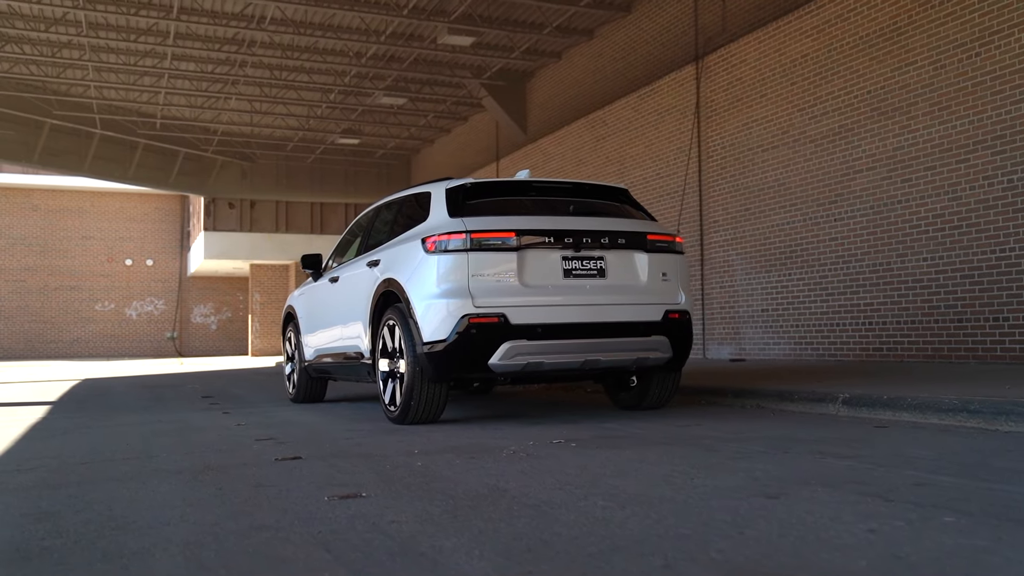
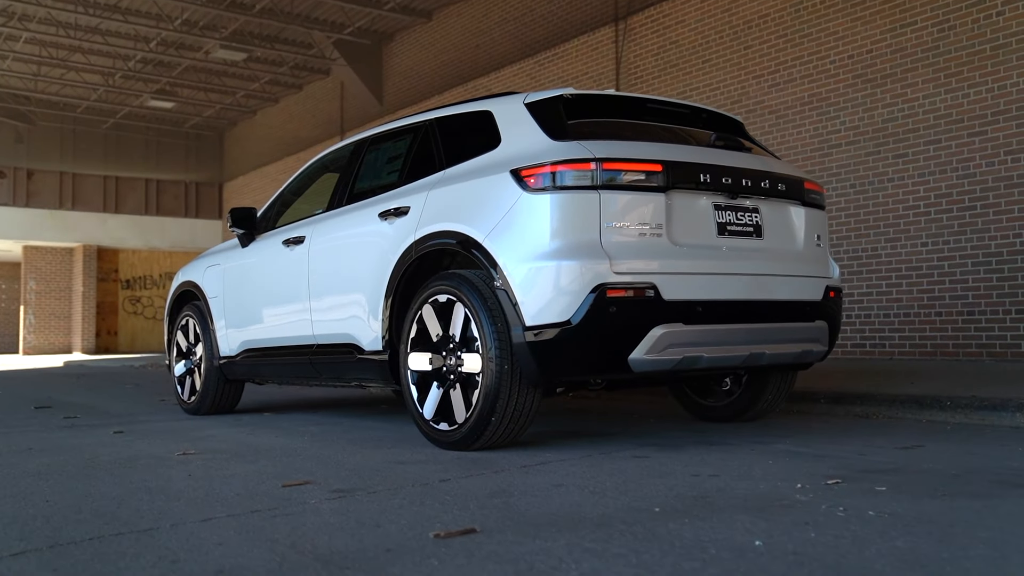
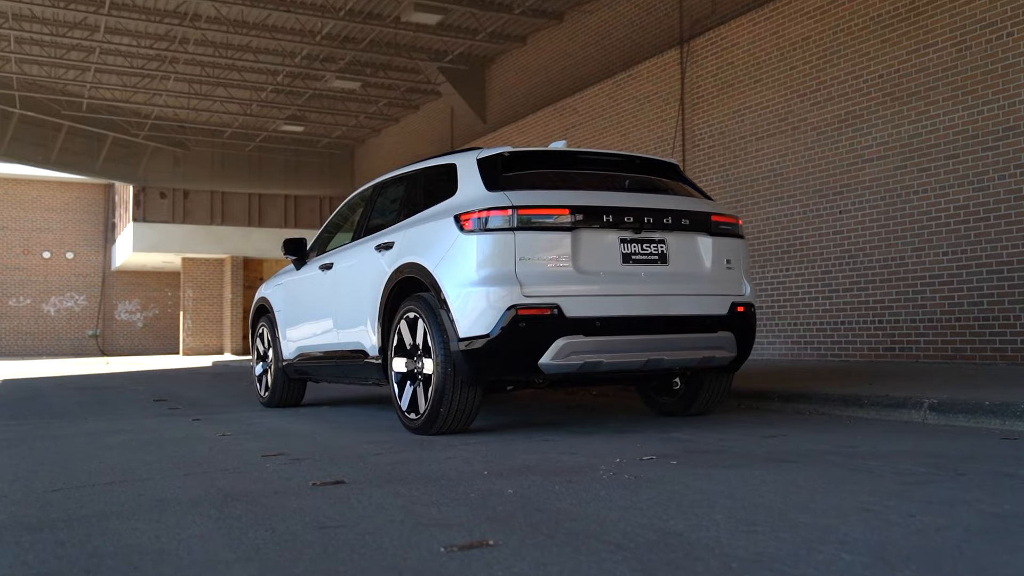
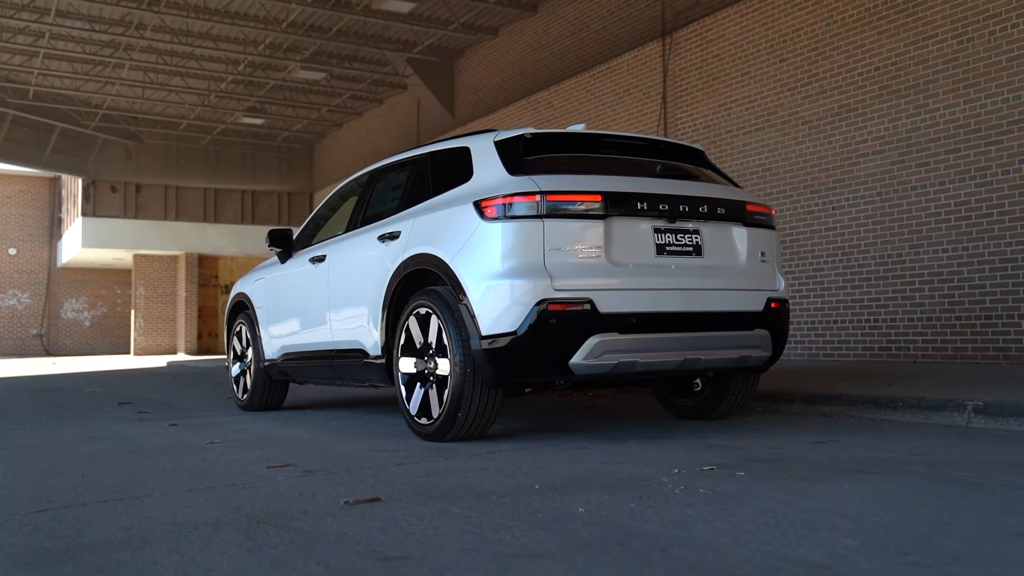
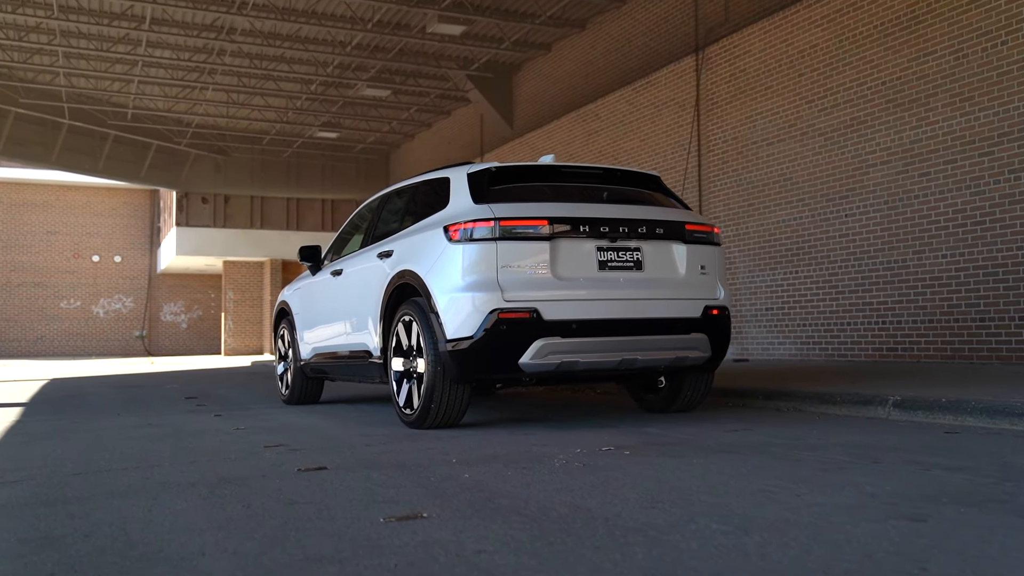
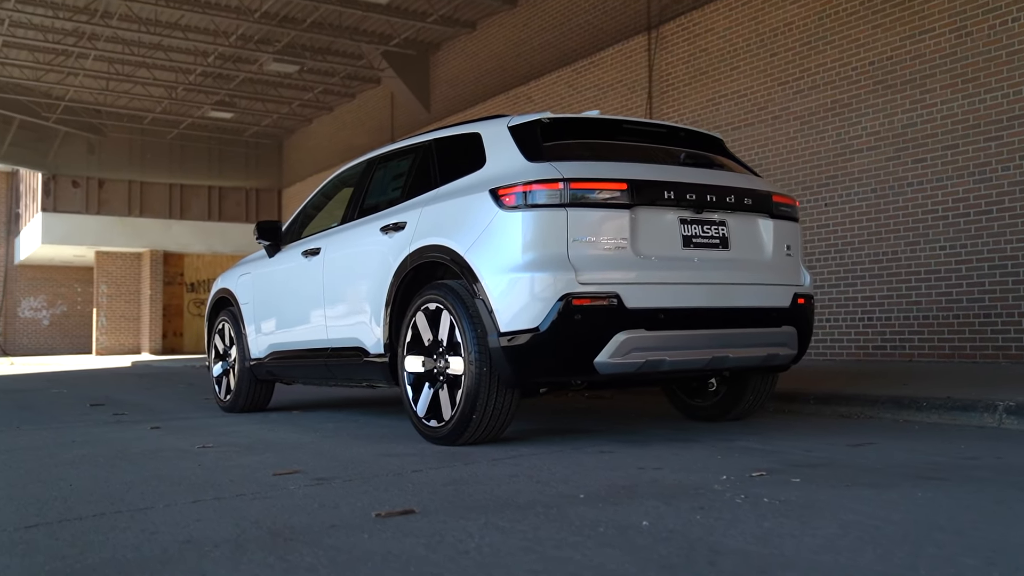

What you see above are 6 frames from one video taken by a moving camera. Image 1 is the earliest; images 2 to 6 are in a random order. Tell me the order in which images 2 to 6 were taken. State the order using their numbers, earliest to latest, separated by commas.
5, 3, 4, 6, 2
